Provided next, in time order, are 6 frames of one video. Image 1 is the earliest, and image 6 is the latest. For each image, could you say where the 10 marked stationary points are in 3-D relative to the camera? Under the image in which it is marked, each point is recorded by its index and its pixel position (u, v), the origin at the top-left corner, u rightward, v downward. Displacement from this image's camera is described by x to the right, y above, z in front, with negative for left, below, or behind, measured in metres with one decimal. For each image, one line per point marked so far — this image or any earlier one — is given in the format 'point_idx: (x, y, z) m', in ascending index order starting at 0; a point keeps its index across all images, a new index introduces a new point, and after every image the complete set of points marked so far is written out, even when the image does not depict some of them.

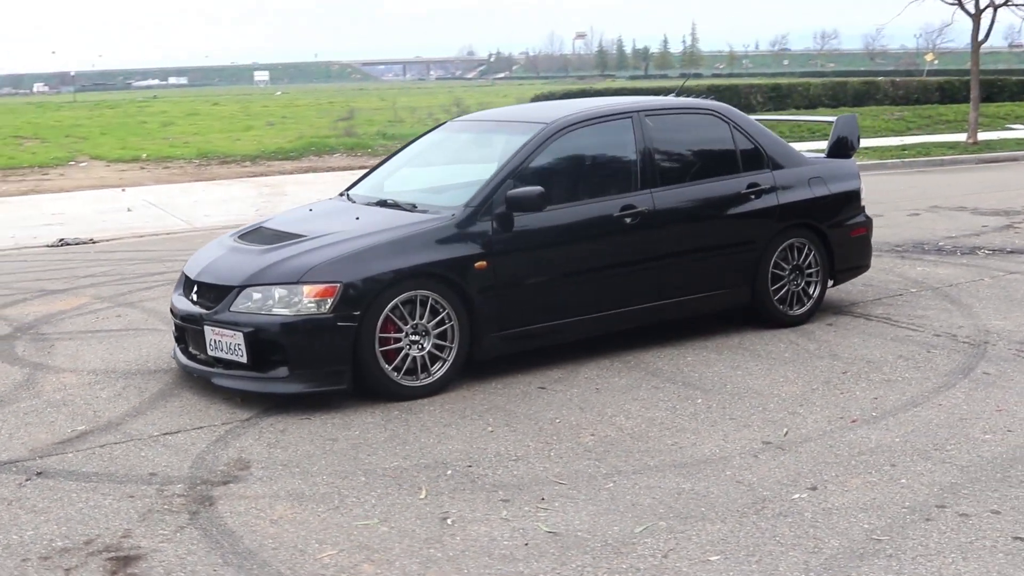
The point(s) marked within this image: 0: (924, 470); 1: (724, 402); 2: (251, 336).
0: (+1.5, -0.7, +4.7) m
1: (+0.9, -0.5, +5.7) m
2: (-1.1, -0.2, +5.6) m
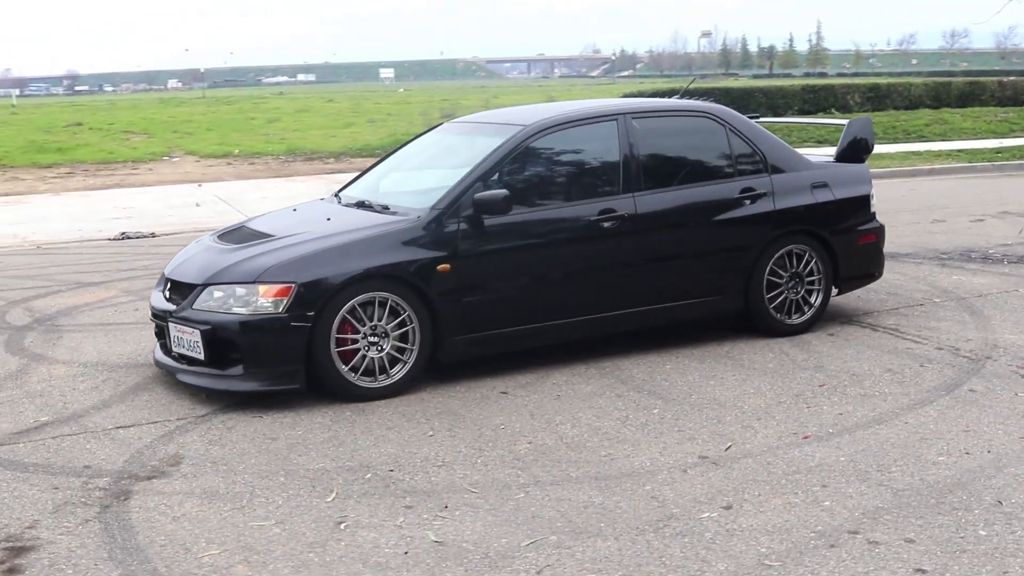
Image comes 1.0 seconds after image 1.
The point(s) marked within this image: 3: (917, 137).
0: (+1.2, -0.7, +4.5) m
1: (+0.7, -0.5, +5.5) m
2: (-1.3, -0.2, +5.6) m
3: (+5.3, +2.0, +17.1) m
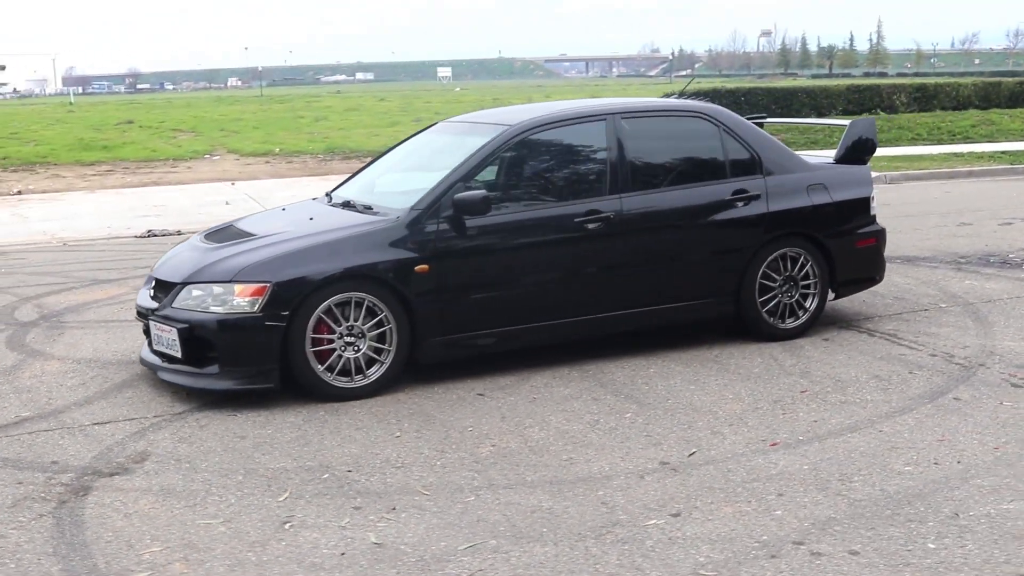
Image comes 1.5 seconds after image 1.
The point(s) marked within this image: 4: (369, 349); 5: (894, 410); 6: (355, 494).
0: (+1.0, -0.7, +4.4) m
1: (+0.6, -0.5, +5.4) m
2: (-1.4, -0.2, +5.7) m
3: (+5.8, +2.0, +16.8) m
4: (-0.6, -0.3, +5.8) m
5: (+1.6, -0.5, +5.5) m
6: (-0.6, -0.7, +4.6) m
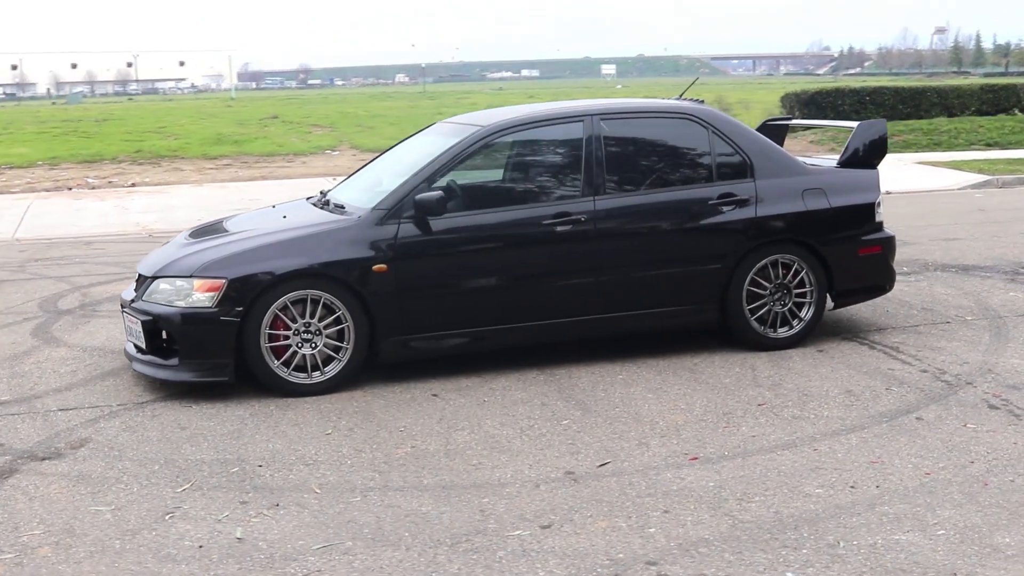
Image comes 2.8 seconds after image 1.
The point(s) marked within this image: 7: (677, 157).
0: (+0.6, -0.8, +4.3) m
1: (+0.3, -0.6, +5.3) m
2: (-1.7, -0.2, +5.9) m
3: (+7.2, +1.8, +15.8) m
4: (-0.8, -0.3, +5.9) m
5: (+1.4, -0.6, +5.3) m
6: (-1.0, -0.7, +4.7) m
7: (+0.8, +0.6, +6.4) m
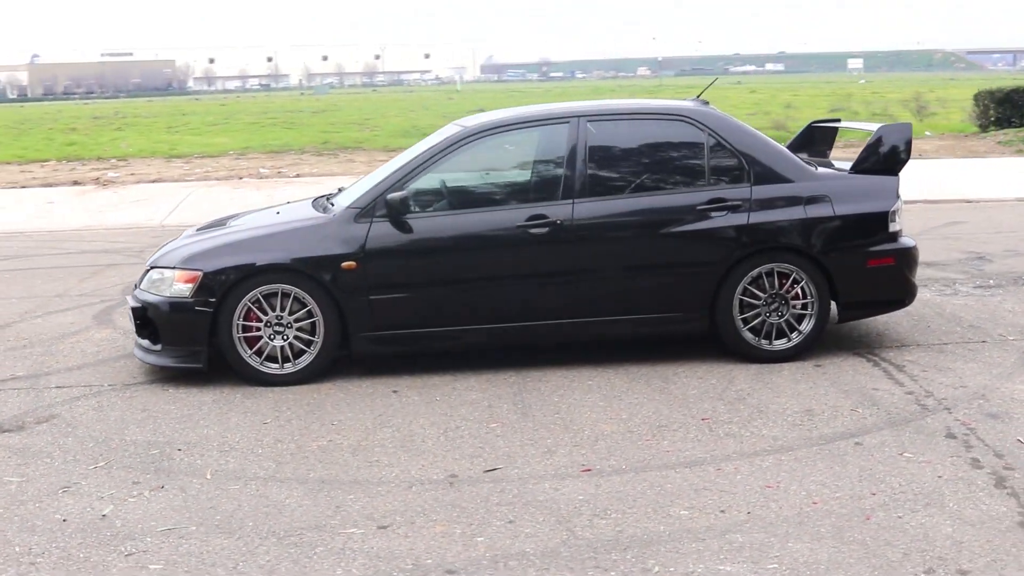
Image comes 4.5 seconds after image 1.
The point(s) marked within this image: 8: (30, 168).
0: (+0.1, -0.8, +4.2) m
1: (0.0, -0.6, +5.3) m
2: (-1.8, -0.1, +6.2) m
3: (+9.0, +1.6, +14.1) m
4: (-1.0, -0.2, +6.1) m
5: (+1.0, -0.6, +5.0) m
6: (-1.4, -0.7, +4.9) m
7: (+0.7, +0.6, +6.2) m
8: (-5.9, +1.5, +15.8) m
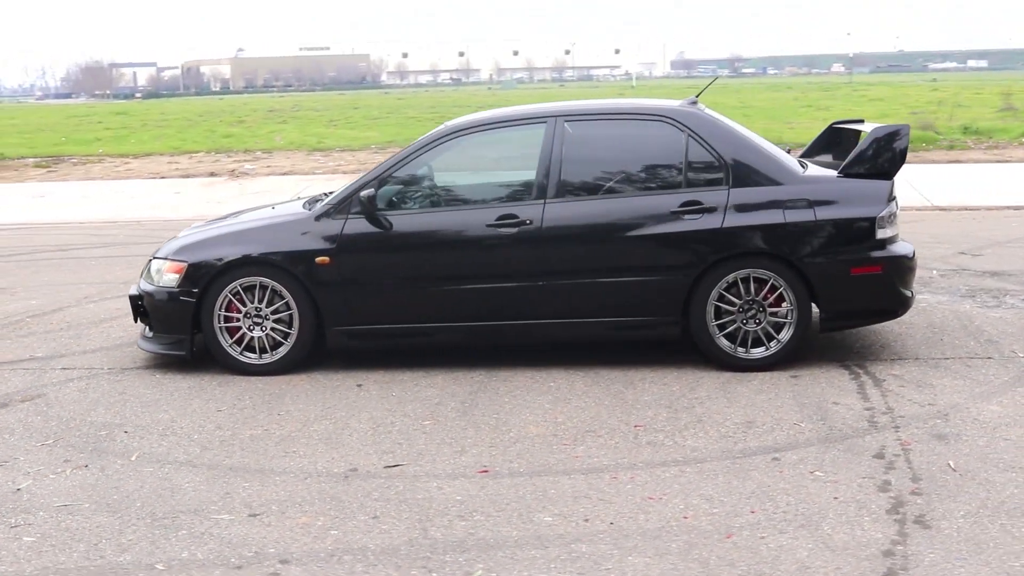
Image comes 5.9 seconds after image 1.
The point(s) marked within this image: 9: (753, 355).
0: (-0.4, -0.8, +4.3) m
1: (-0.3, -0.6, +5.4) m
2: (-1.9, -0.1, +6.5) m
3: (+10.1, +1.3, +12.5) m
4: (-1.1, -0.2, +6.3) m
5: (+0.7, -0.6, +4.9) m
6: (-1.7, -0.7, +5.2) m
7: (+0.6, +0.6, +6.1) m
8: (-4.3, +1.7, +16.7) m
9: (+1.1, -0.3, +6.0) m
